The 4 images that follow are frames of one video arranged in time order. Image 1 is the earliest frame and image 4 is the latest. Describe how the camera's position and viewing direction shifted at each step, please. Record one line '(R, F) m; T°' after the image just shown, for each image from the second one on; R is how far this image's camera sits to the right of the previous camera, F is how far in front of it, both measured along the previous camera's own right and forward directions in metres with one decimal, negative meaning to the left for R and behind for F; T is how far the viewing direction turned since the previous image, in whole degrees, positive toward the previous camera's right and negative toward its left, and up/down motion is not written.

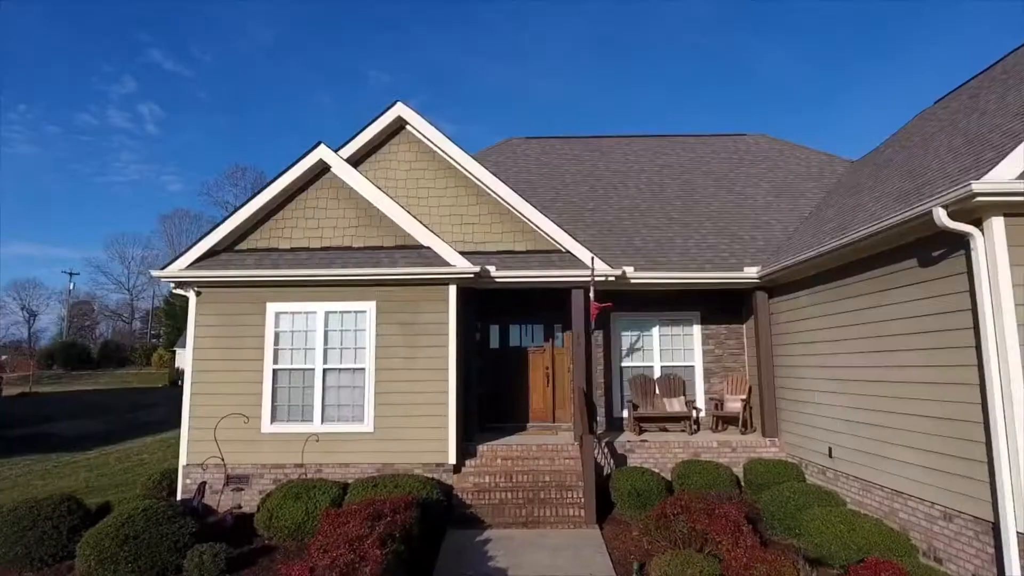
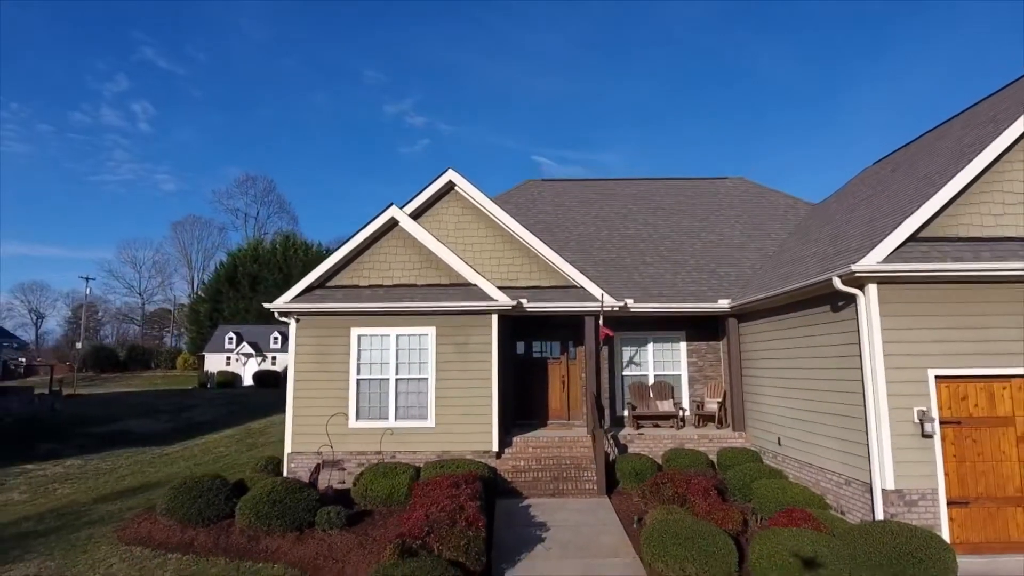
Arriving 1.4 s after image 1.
(-0.6, -2.7) m; 0°
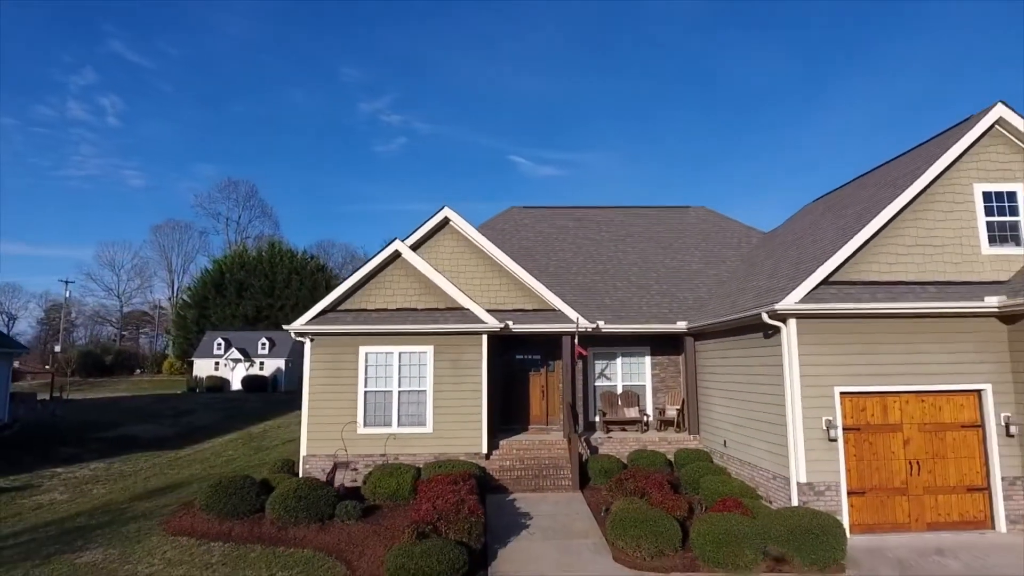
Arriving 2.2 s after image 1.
(-0.2, -1.8) m; +2°
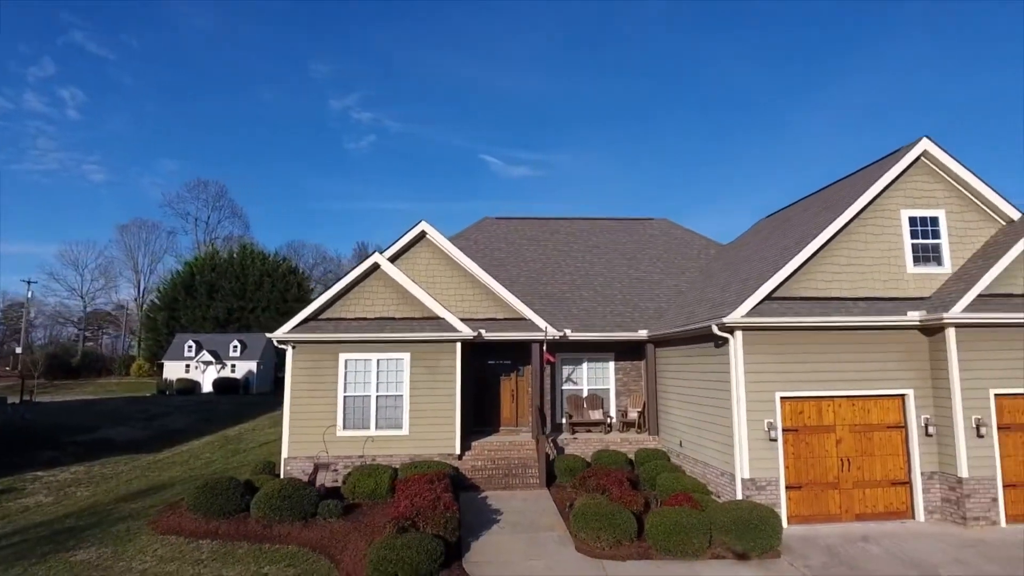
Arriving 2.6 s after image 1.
(0.0, -0.9) m; +3°
